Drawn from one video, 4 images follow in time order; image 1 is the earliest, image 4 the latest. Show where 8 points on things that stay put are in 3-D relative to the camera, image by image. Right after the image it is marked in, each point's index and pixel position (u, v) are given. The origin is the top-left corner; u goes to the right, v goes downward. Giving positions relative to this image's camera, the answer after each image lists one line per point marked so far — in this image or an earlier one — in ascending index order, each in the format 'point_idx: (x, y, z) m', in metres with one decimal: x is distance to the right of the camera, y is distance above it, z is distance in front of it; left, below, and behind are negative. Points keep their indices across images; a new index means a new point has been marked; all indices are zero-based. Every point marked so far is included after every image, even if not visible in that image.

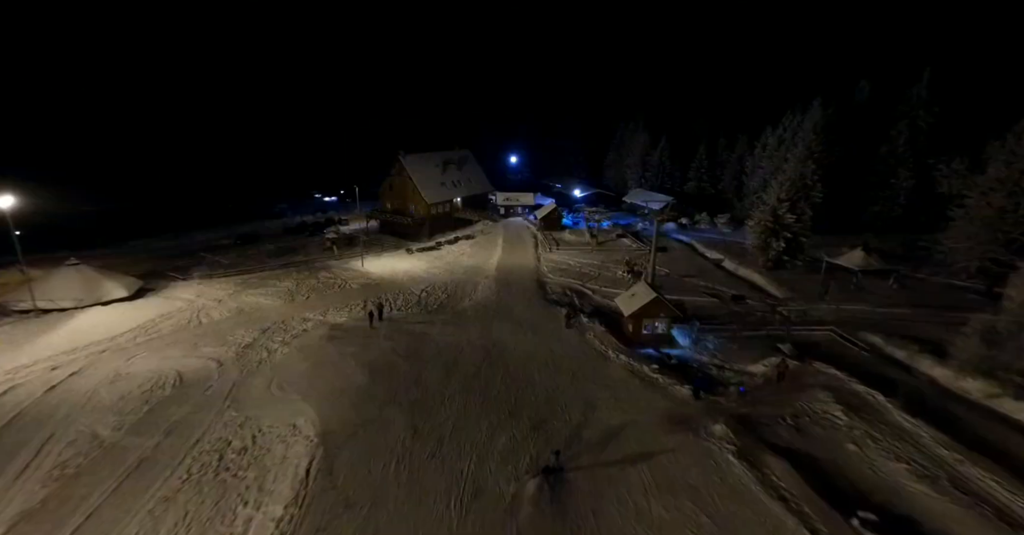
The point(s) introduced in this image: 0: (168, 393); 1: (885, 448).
0: (-15.1, -5.5, +19.5) m
1: (+12.8, -6.2, +15.3) m
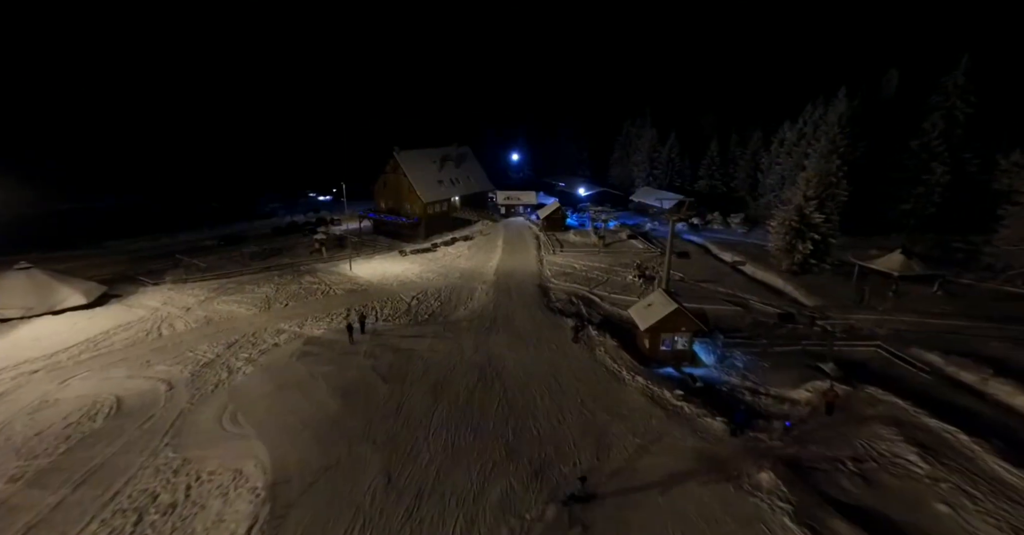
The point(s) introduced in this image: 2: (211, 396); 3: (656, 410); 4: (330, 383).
0: (-15.2, -5.8, +16.2) m
1: (+12.7, -6.6, +11.9) m
2: (-12.6, -5.4, +18.6) m
3: (+5.8, -5.8, +18.0) m
4: (-8.1, -5.2, +19.8) m
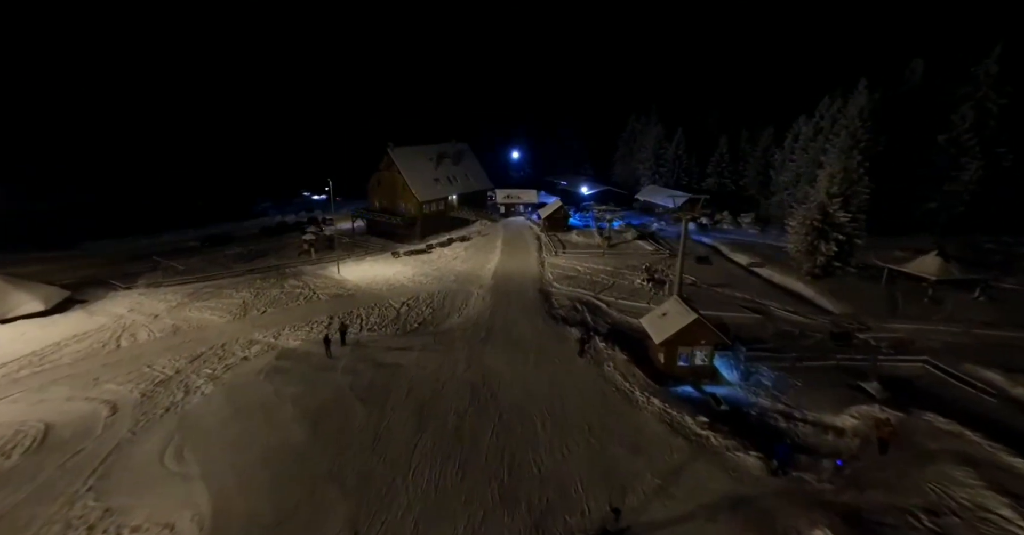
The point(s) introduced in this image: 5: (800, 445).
0: (-15.3, -6.0, +13.6) m
1: (+12.6, -6.8, +9.2) m
2: (-12.8, -5.6, +16.0) m
3: (+5.7, -6.0, +15.3) m
4: (-8.3, -5.4, +17.2) m
5: (+9.8, -6.1, +15.3) m
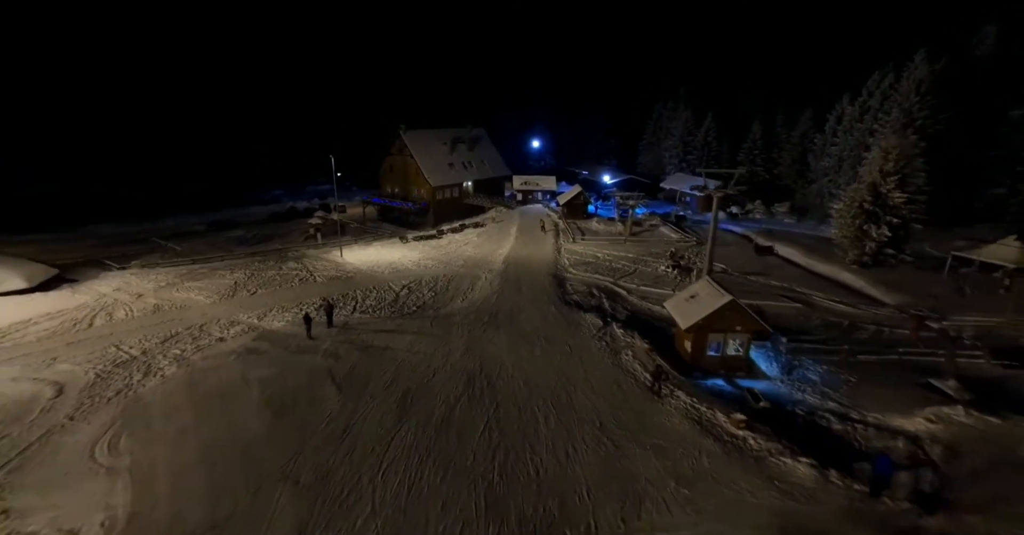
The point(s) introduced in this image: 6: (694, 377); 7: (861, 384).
0: (-15.5, -4.7, +11.7) m
1: (+12.1, -5.9, +6.0) m
2: (-12.9, -4.3, +13.9) m
3: (+5.5, -5.0, +12.4) m
4: (-8.3, -4.2, +14.9) m
5: (+9.7, -5.1, +12.2) m
6: (+7.0, -4.2, +17.1) m
7: (+12.6, -4.2, +15.9) m
